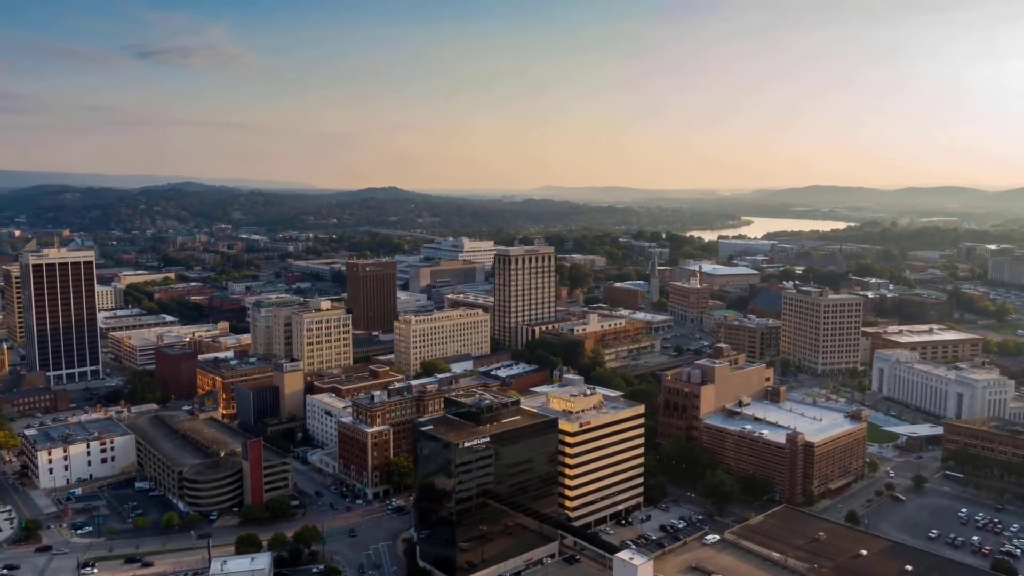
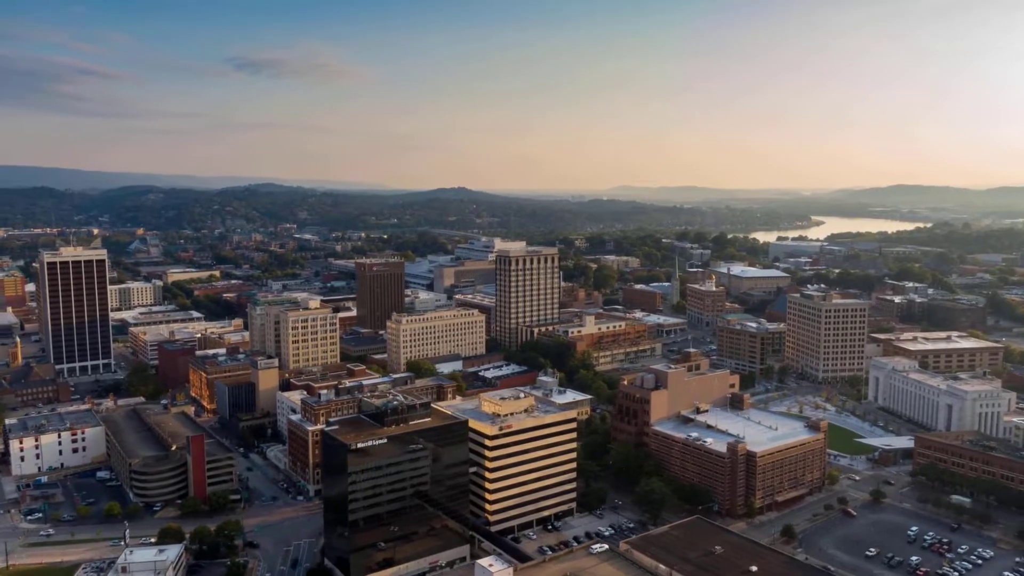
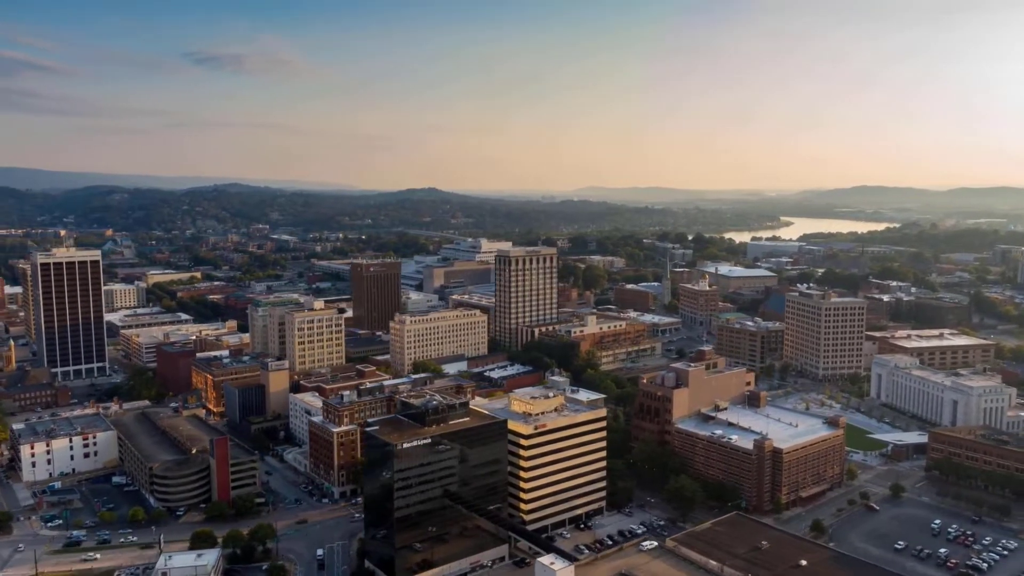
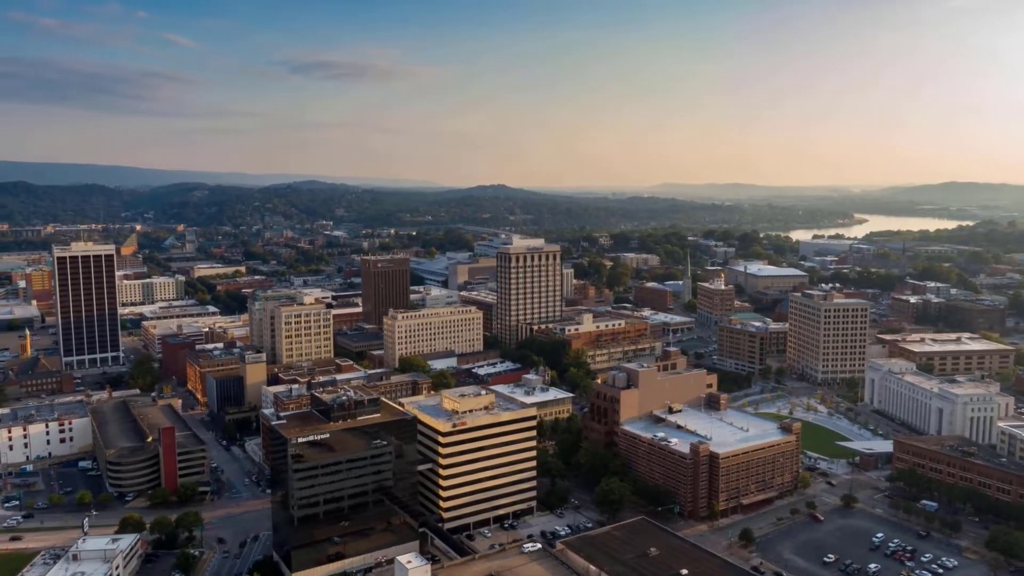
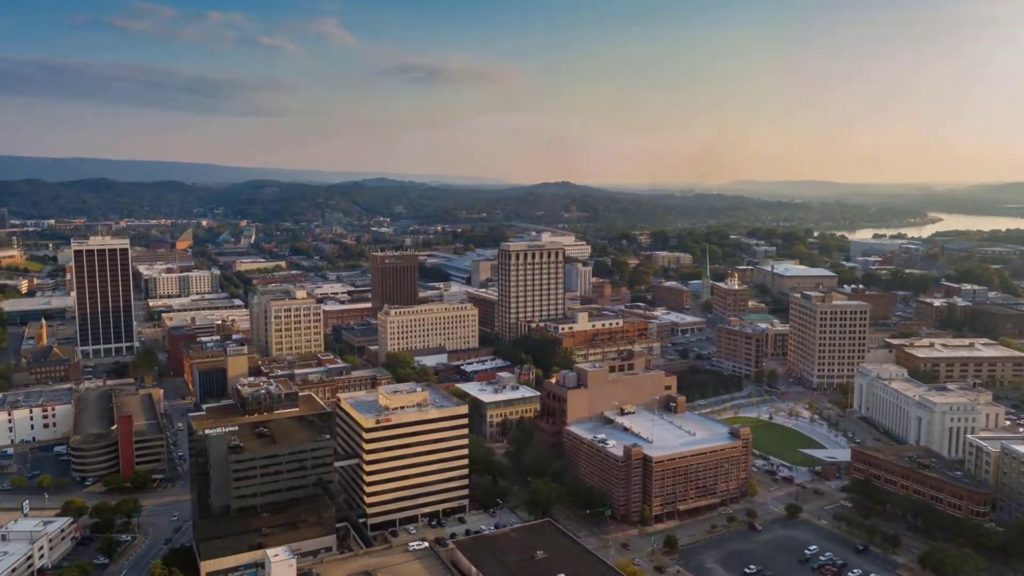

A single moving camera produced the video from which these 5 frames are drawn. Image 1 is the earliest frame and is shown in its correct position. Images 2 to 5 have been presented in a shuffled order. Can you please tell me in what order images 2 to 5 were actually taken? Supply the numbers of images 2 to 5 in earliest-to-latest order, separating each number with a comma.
3, 2, 4, 5
